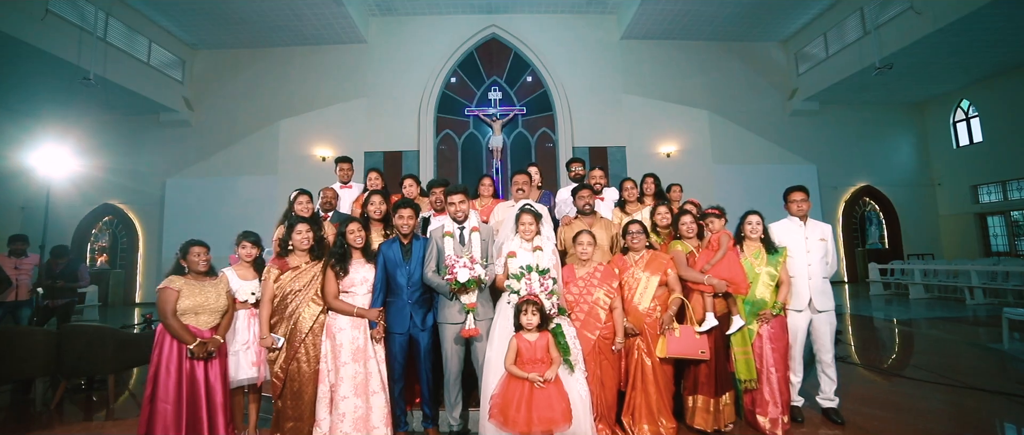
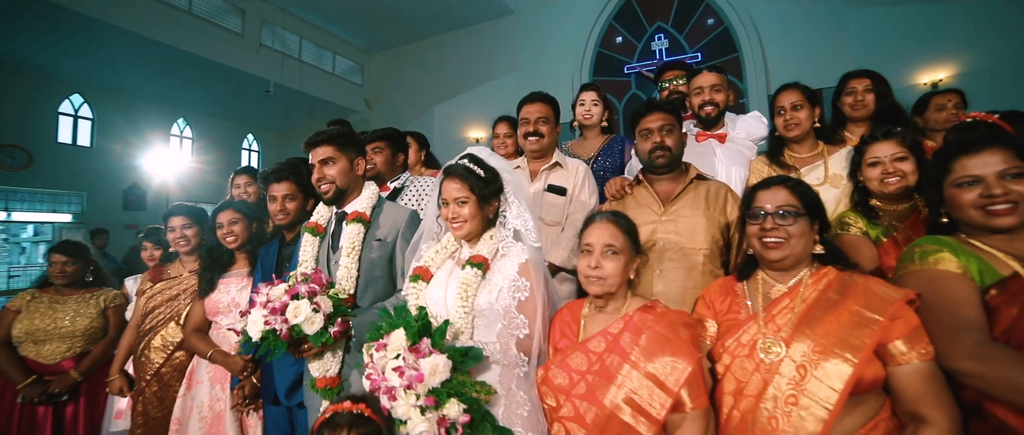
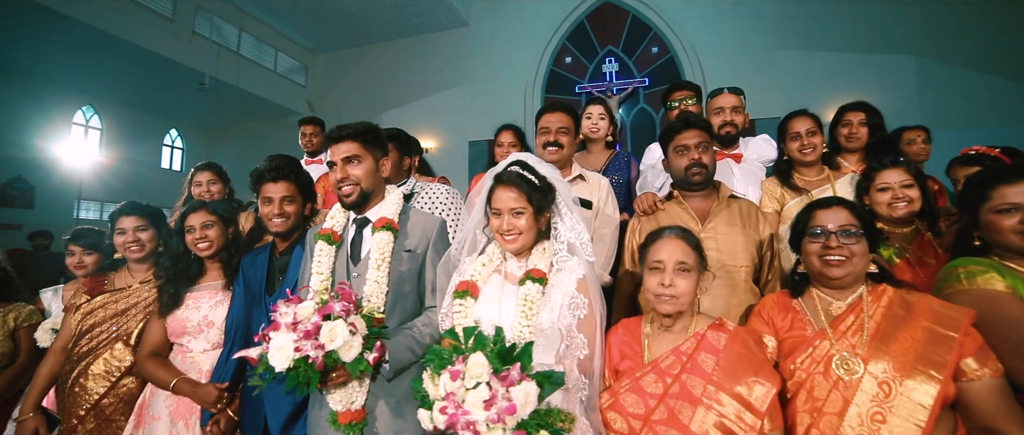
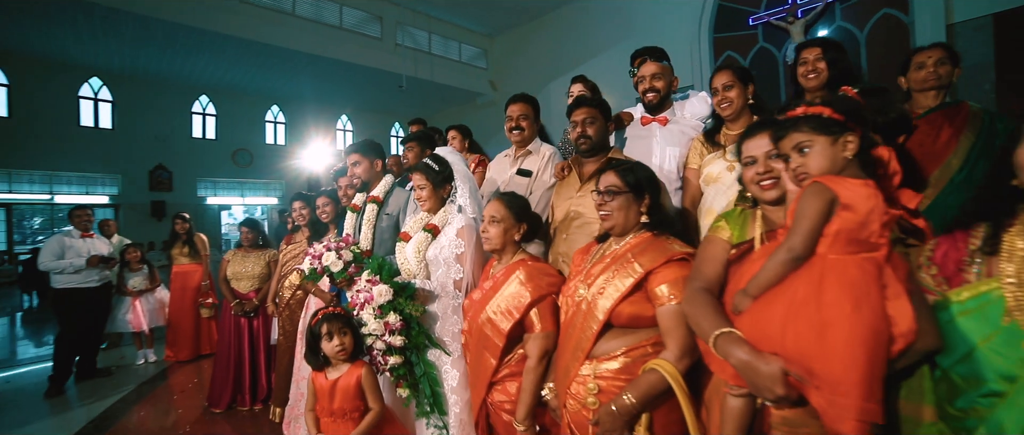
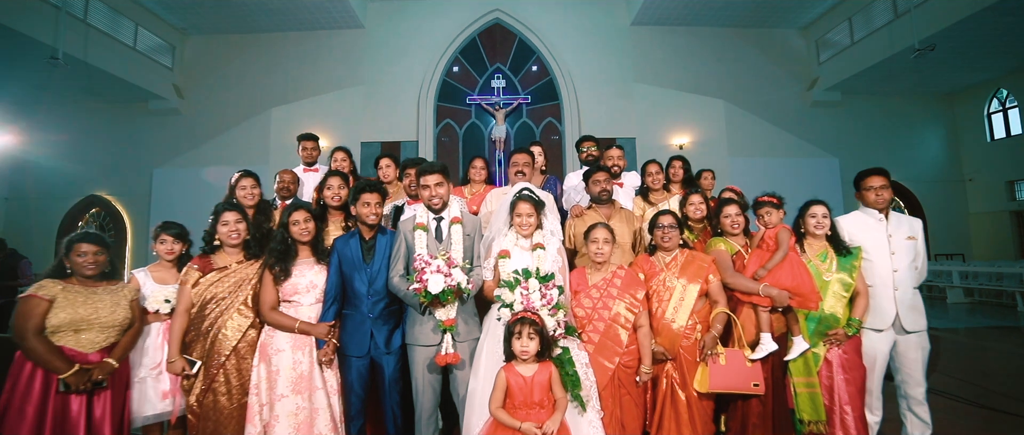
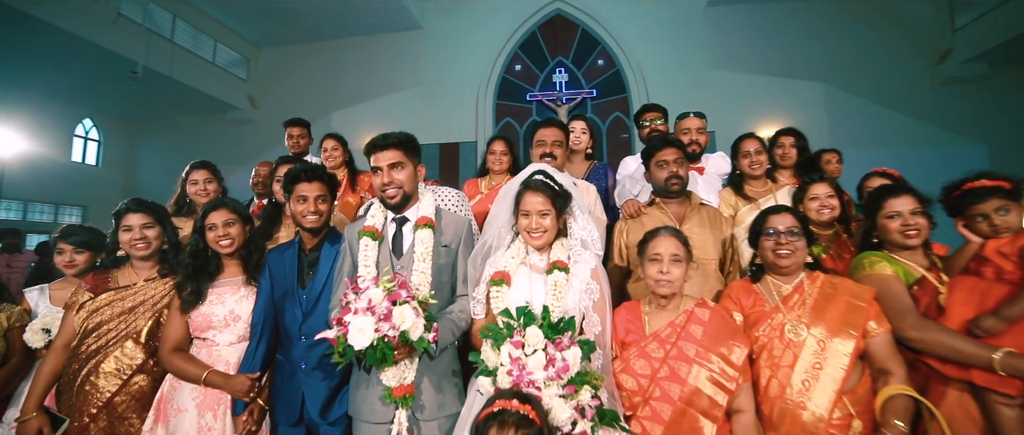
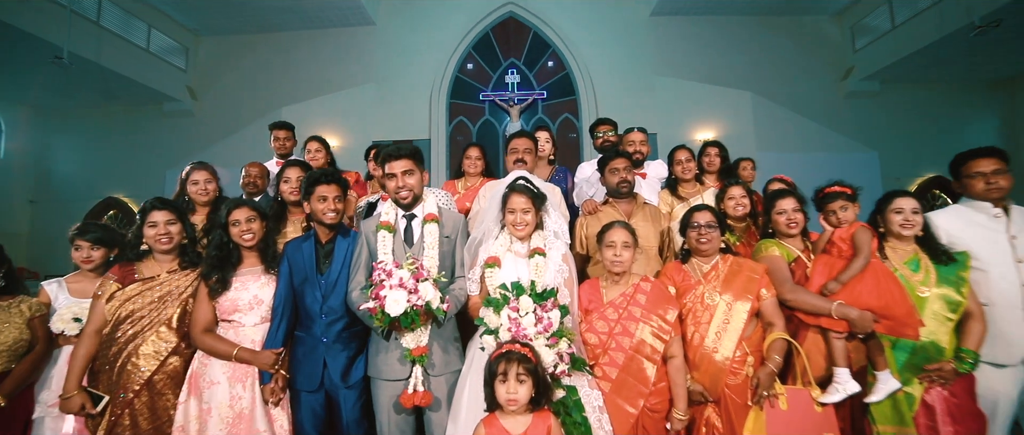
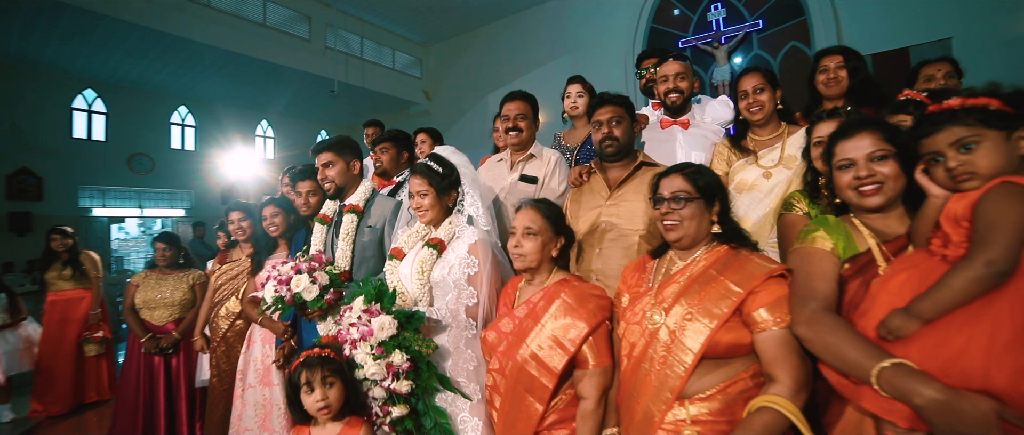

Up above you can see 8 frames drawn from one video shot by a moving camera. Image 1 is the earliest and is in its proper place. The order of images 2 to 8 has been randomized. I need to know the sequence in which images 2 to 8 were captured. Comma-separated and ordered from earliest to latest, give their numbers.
5, 7, 6, 3, 2, 8, 4
